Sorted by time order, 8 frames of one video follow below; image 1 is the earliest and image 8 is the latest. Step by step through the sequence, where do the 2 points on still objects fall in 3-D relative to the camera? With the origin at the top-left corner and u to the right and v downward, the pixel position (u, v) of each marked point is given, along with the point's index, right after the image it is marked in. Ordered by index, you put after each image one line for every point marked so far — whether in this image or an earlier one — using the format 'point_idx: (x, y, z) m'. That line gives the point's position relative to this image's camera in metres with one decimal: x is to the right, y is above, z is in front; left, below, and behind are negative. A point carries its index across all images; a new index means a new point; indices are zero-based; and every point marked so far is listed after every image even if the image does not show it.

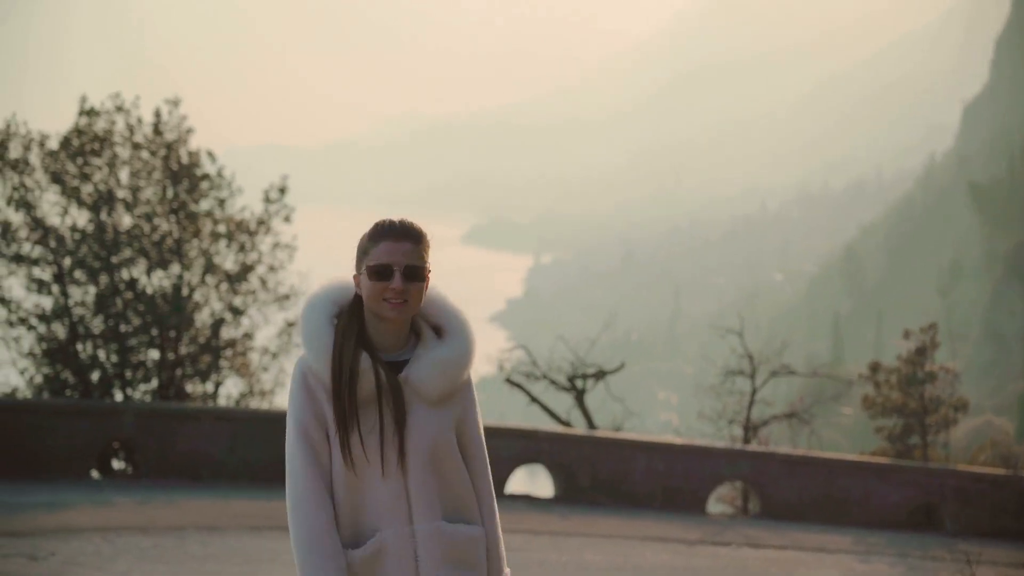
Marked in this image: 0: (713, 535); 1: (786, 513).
0: (+1.9, -2.4, +11.6) m
1: (+3.1, -2.6, +14.0) m
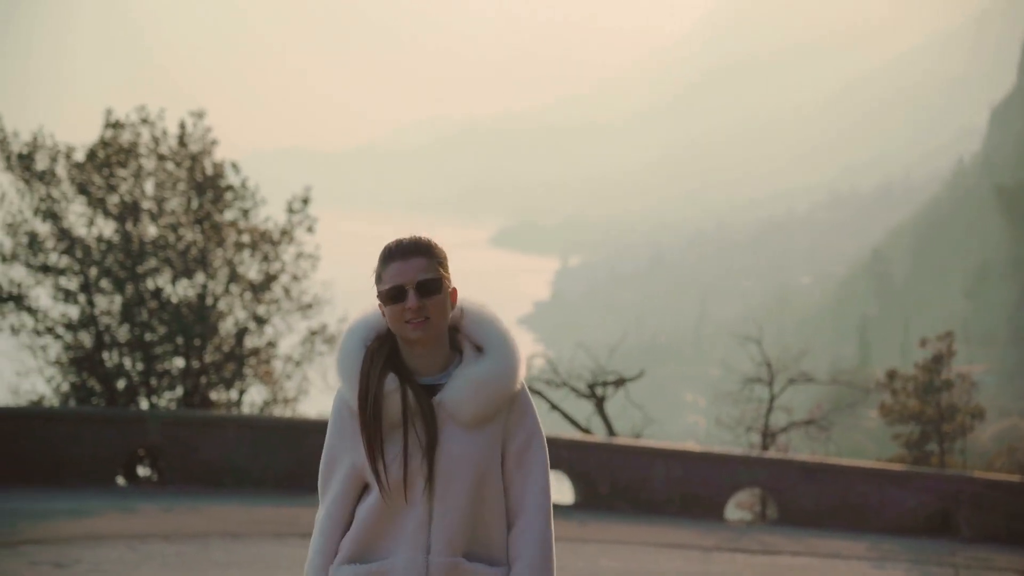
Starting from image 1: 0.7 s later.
0: (+2.1, -2.5, +11.7) m
1: (+3.4, -2.7, +14.0) m
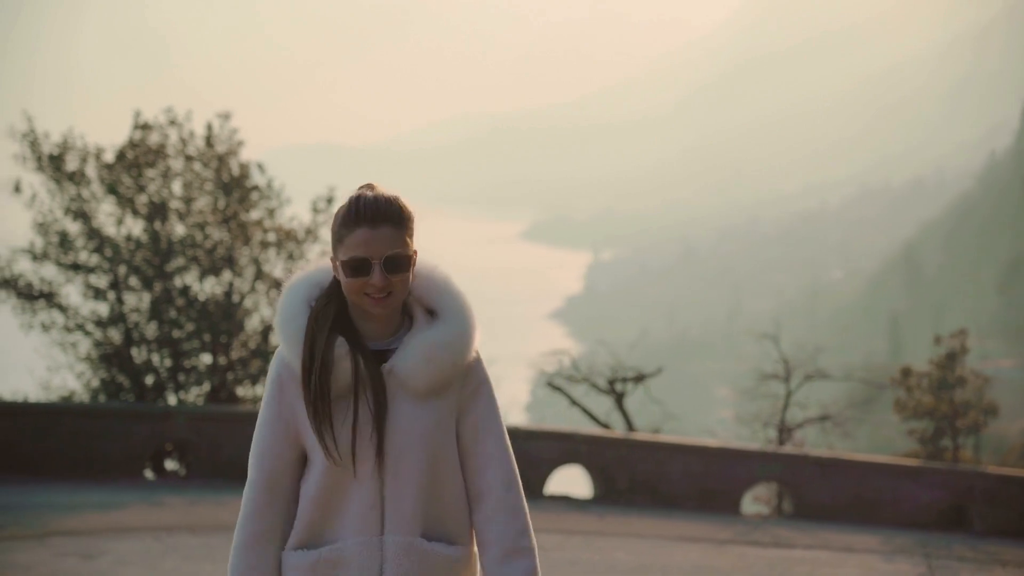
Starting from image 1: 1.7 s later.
0: (+2.3, -2.4, +11.9) m
1: (+3.6, -2.7, +14.2) m
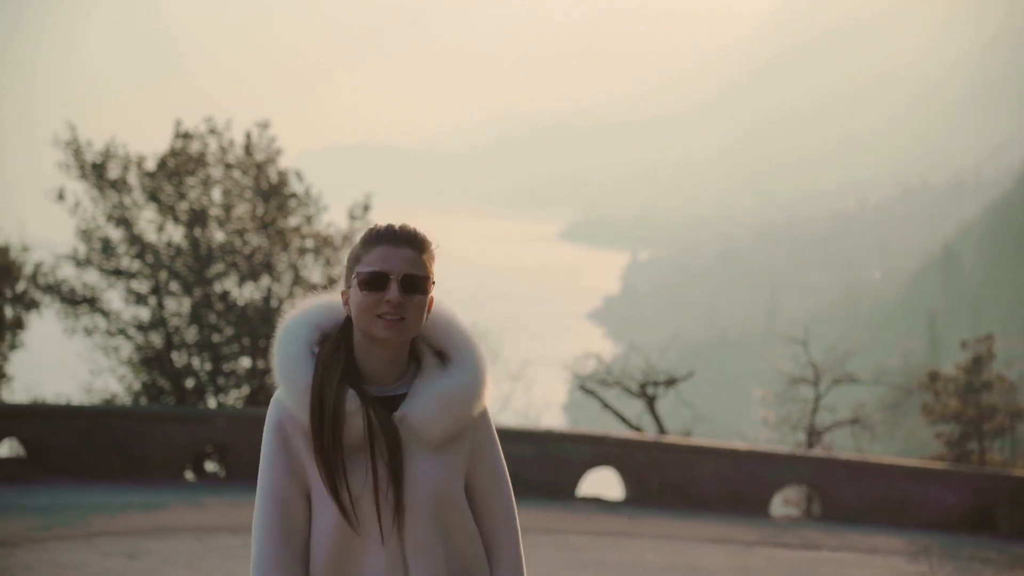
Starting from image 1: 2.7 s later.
0: (+2.6, -2.5, +12.1) m
1: (+4.0, -2.7, +14.3) m
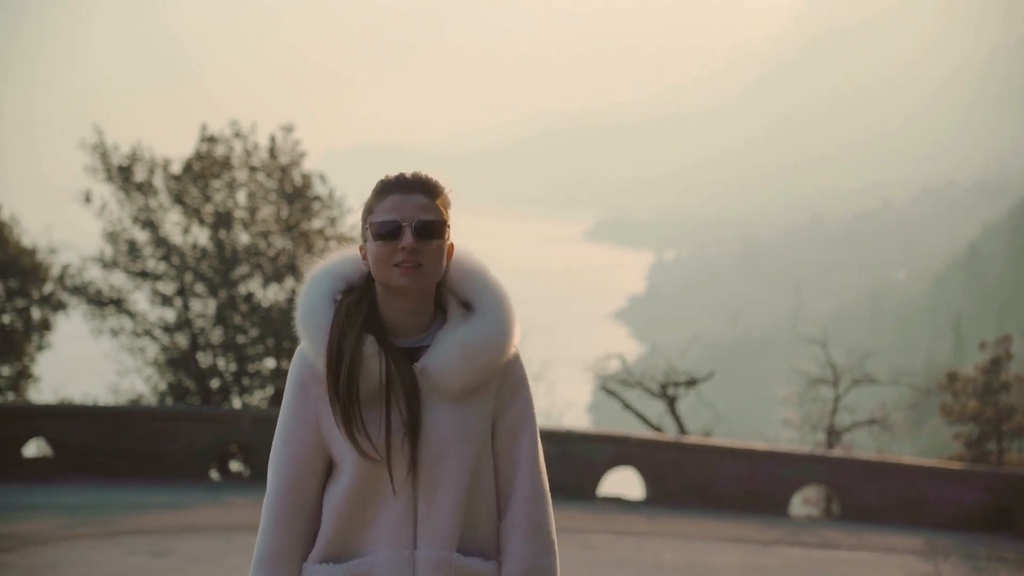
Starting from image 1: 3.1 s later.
0: (+2.8, -2.5, +12.2) m
1: (+4.2, -2.7, +14.4) m
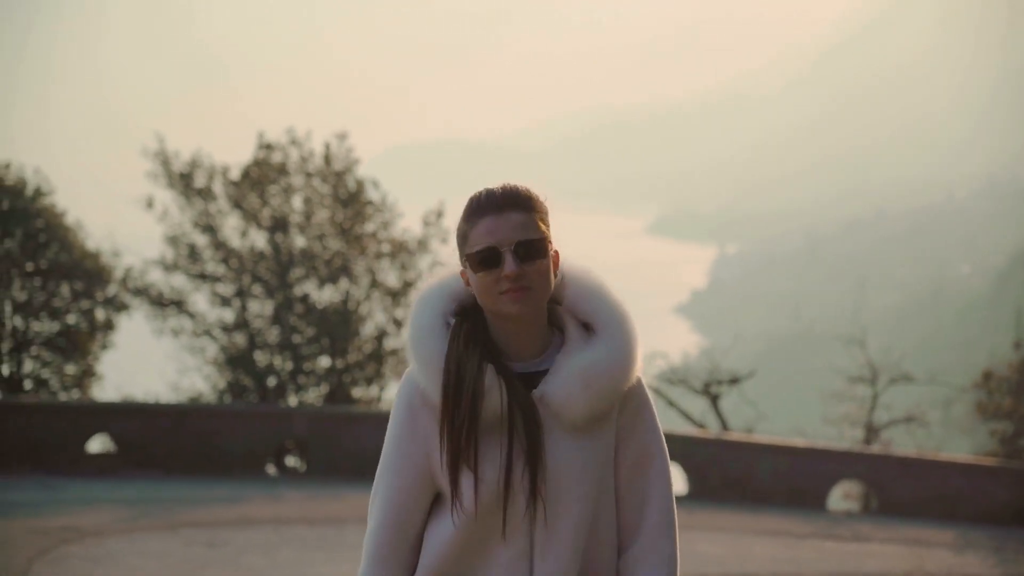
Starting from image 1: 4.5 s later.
0: (+3.3, -2.5, +12.5) m
1: (+4.8, -2.7, +14.7) m
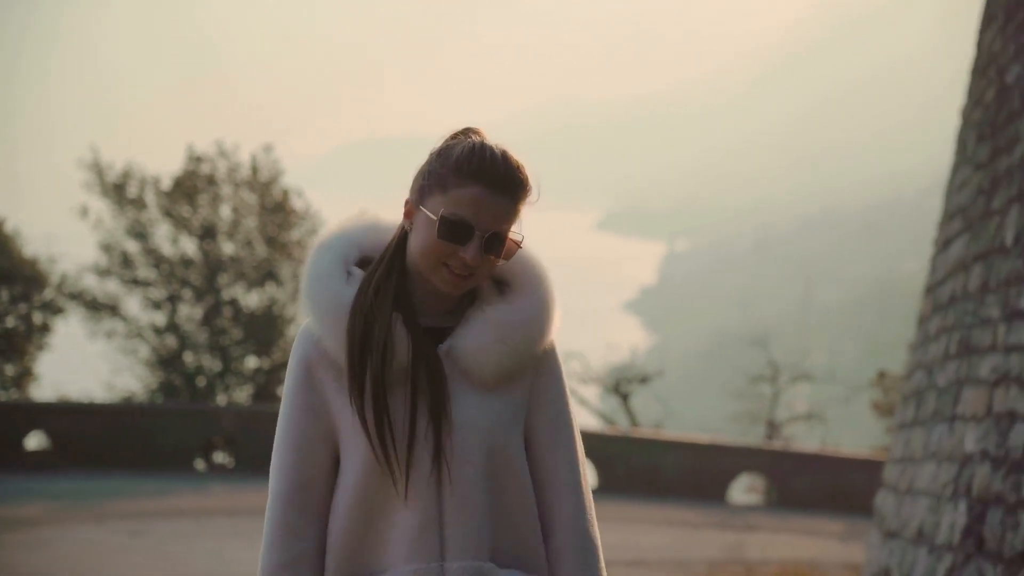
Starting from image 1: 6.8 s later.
0: (+2.3, -2.6, +13.3) m
1: (+3.7, -2.8, +15.6) m
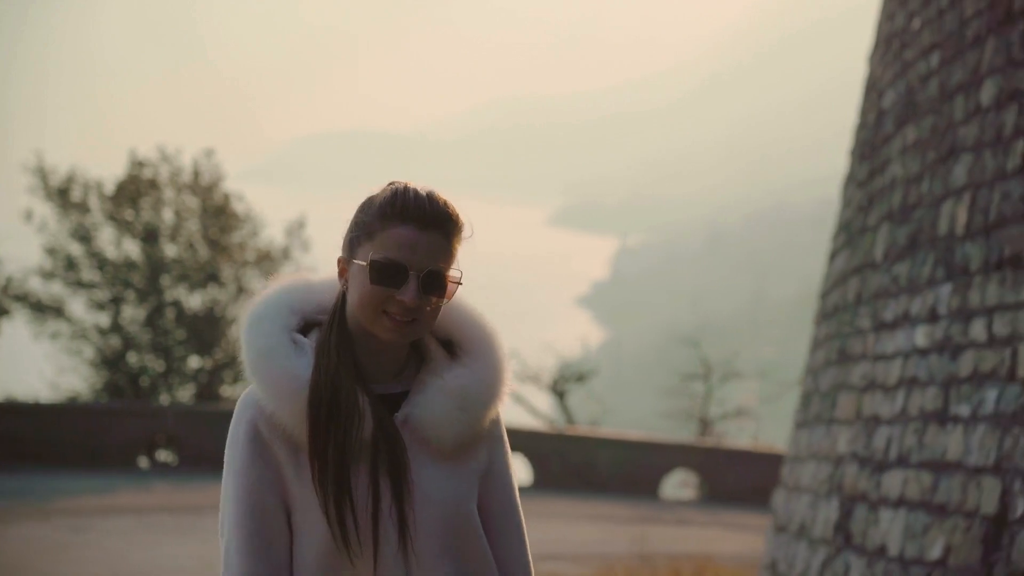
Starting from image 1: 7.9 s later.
0: (+1.6, -2.6, +13.8) m
1: (+2.9, -2.8, +16.0) m
